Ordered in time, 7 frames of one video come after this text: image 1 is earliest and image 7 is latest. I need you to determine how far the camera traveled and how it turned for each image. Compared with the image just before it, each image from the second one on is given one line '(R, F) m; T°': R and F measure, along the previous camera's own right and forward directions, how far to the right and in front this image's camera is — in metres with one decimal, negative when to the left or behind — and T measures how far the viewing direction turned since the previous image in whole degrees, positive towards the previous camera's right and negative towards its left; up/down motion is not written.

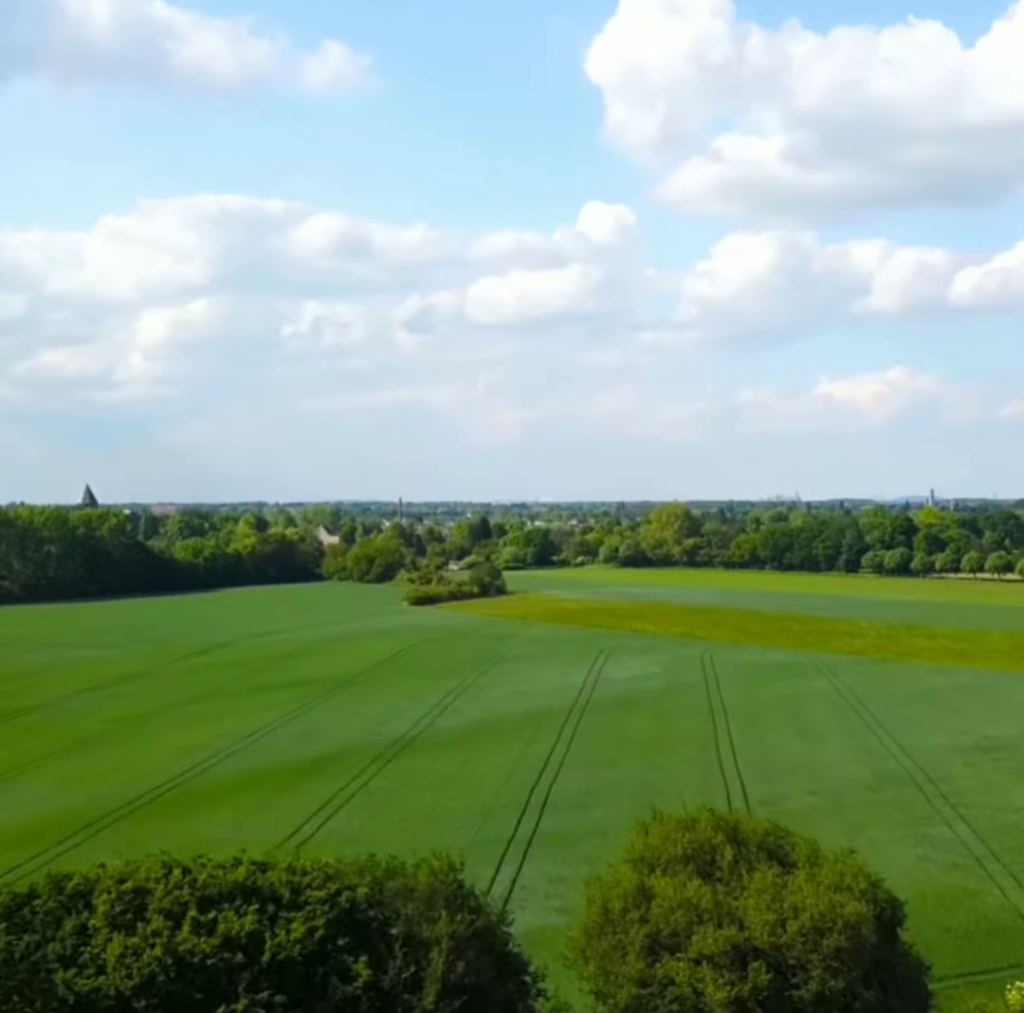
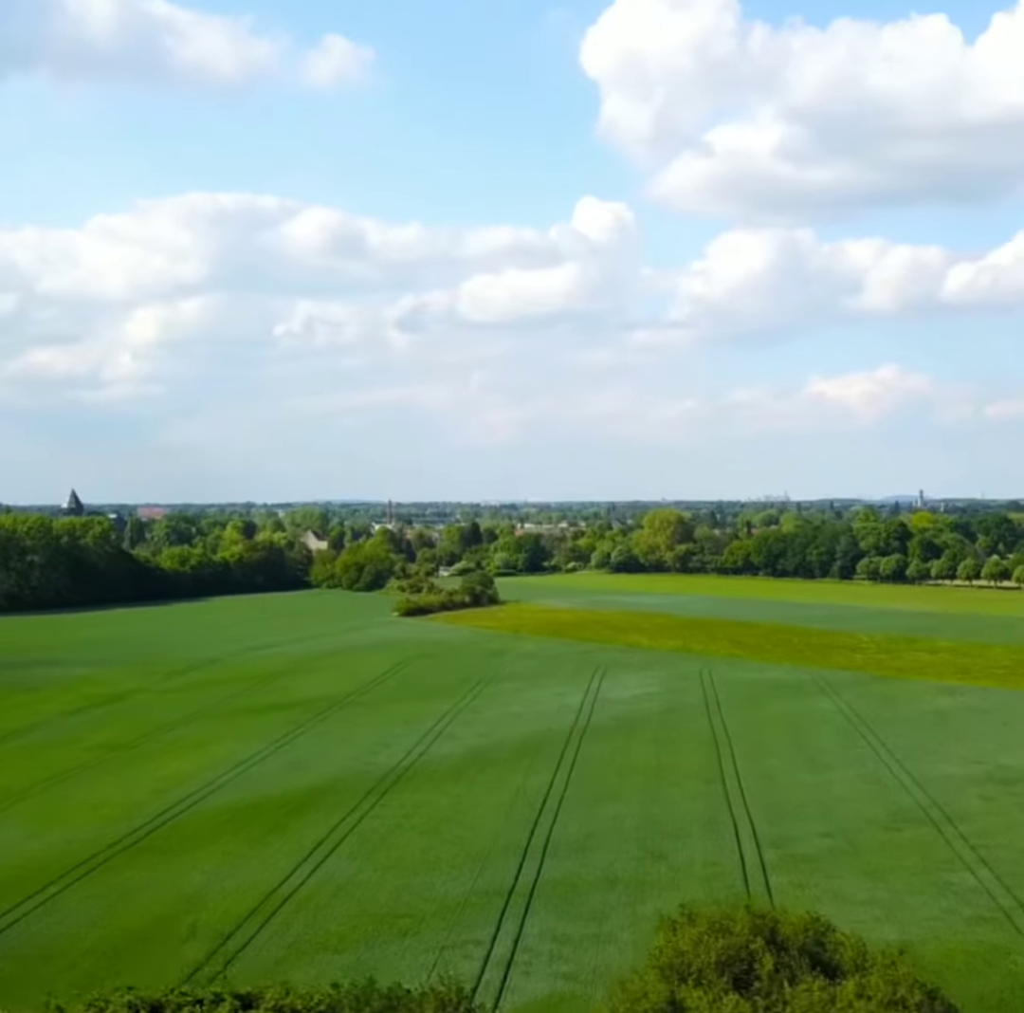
(-0.1, +0.9) m; 0°
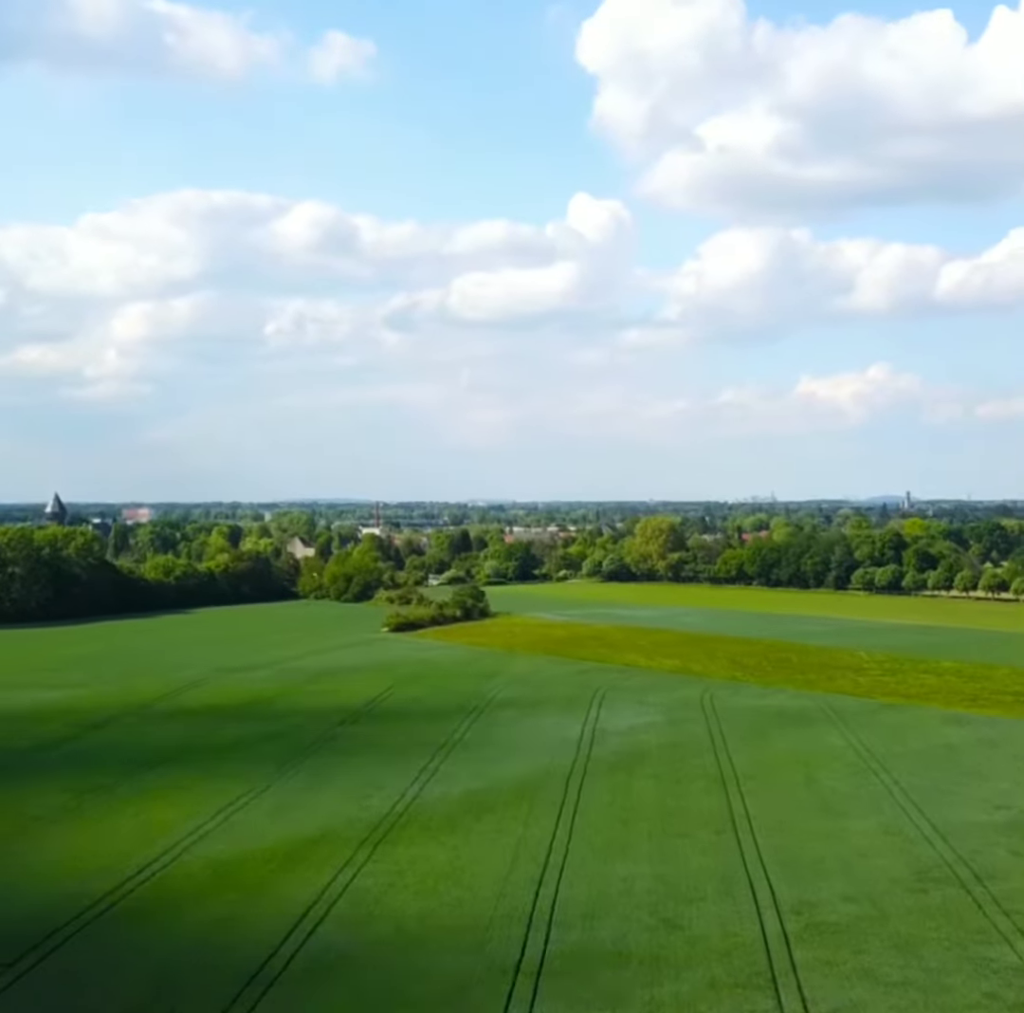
(-0.2, +1.2) m; +1°
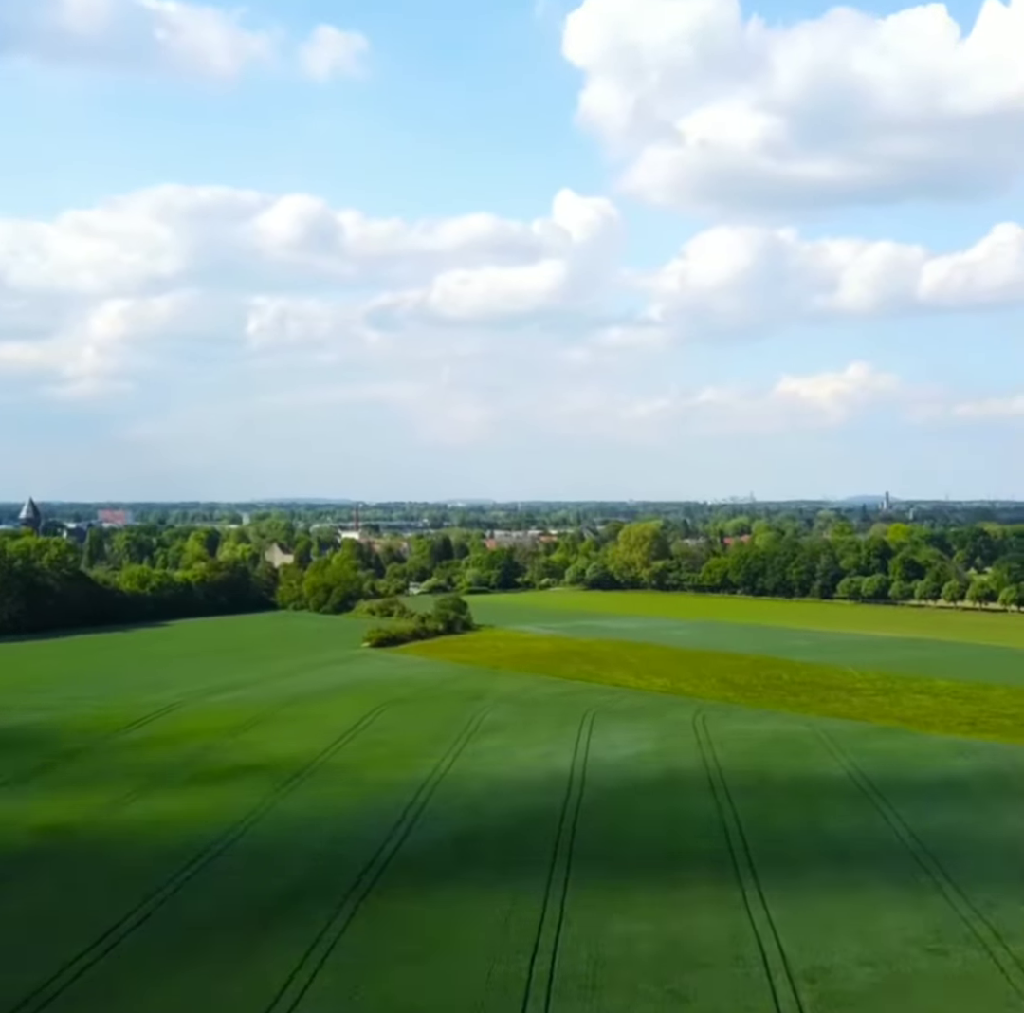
(-0.2, +1.1) m; +1°
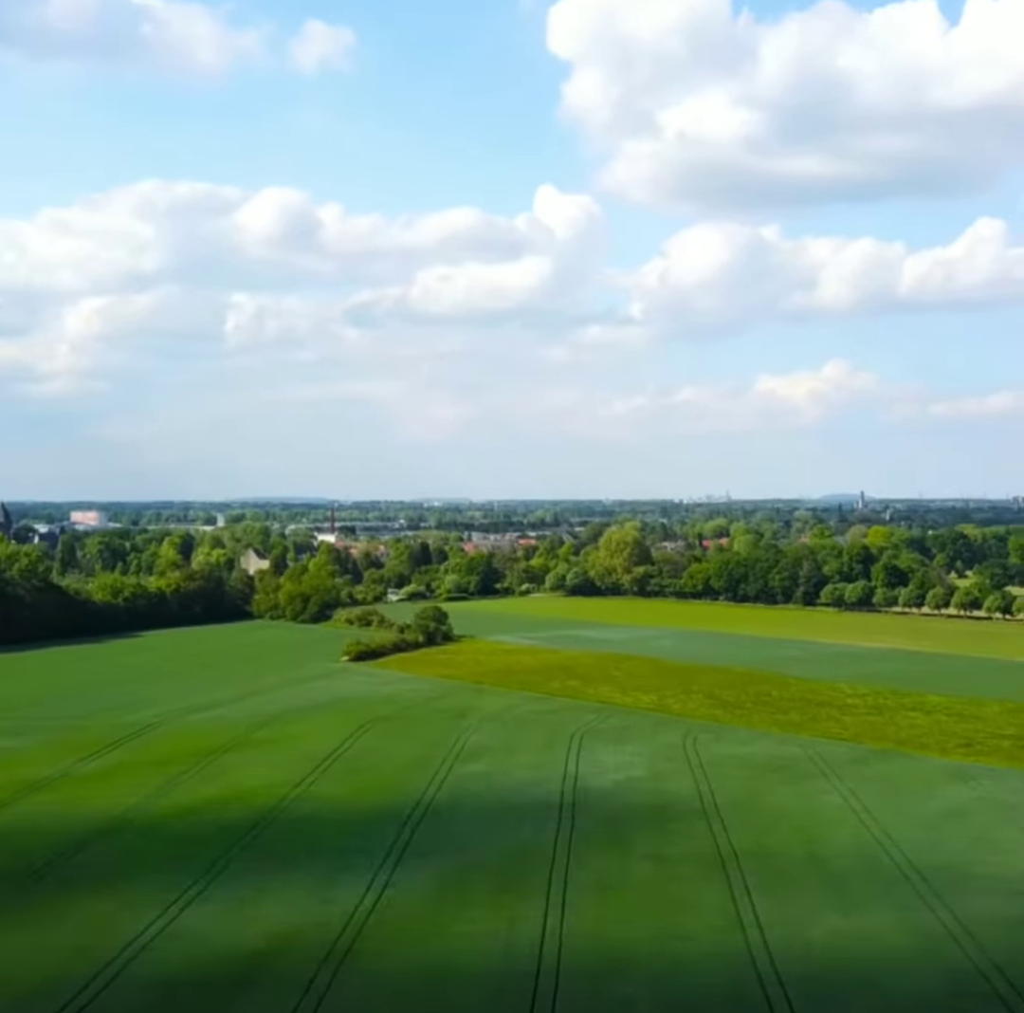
(-0.2, +1.0) m; +1°
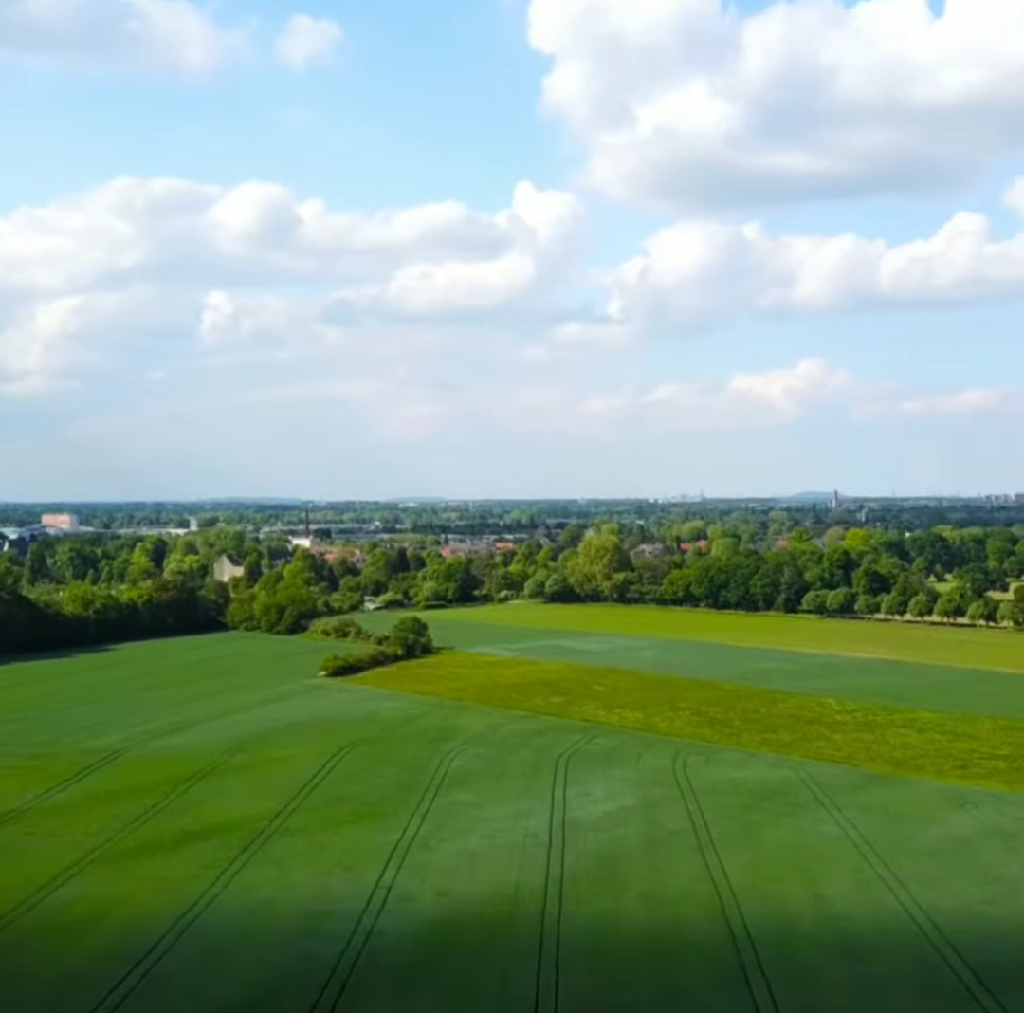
(-0.2, +1.1) m; +1°
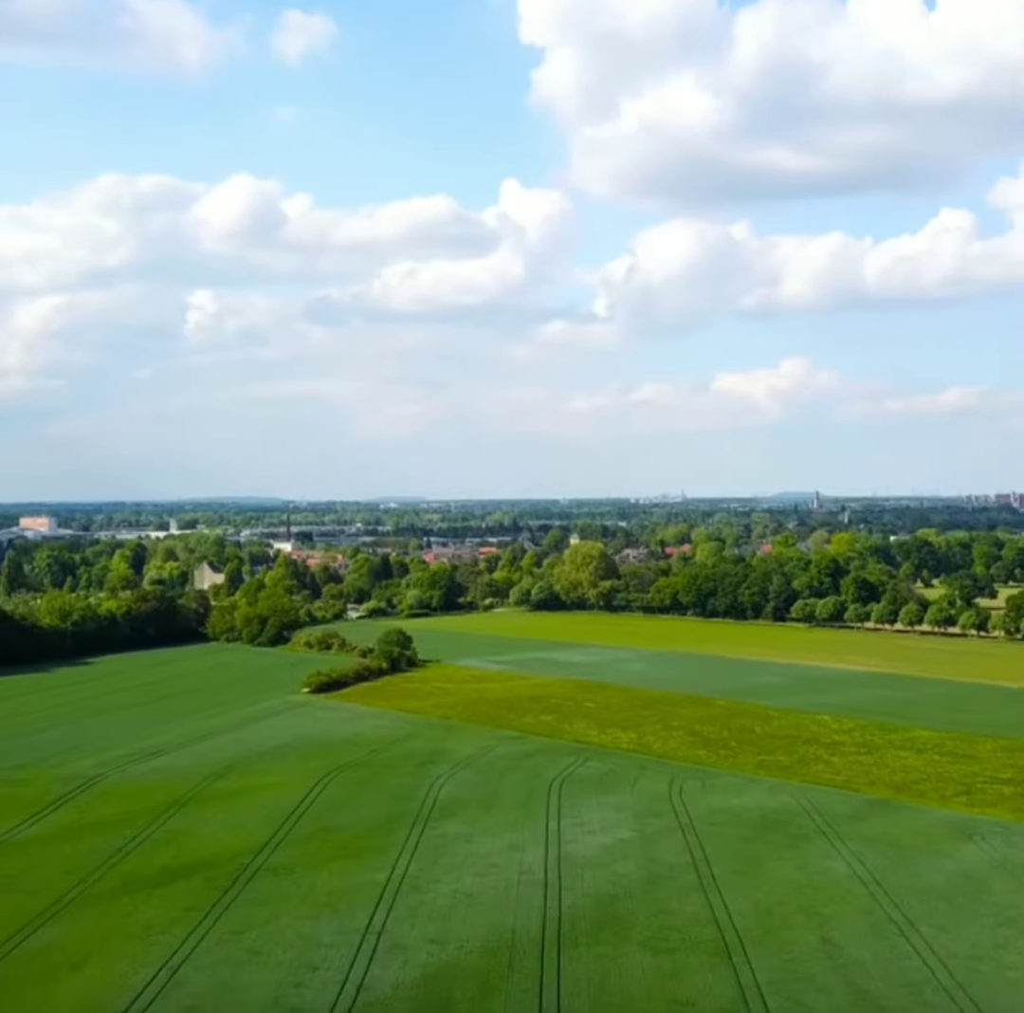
(-0.2, +1.1) m; +1°
